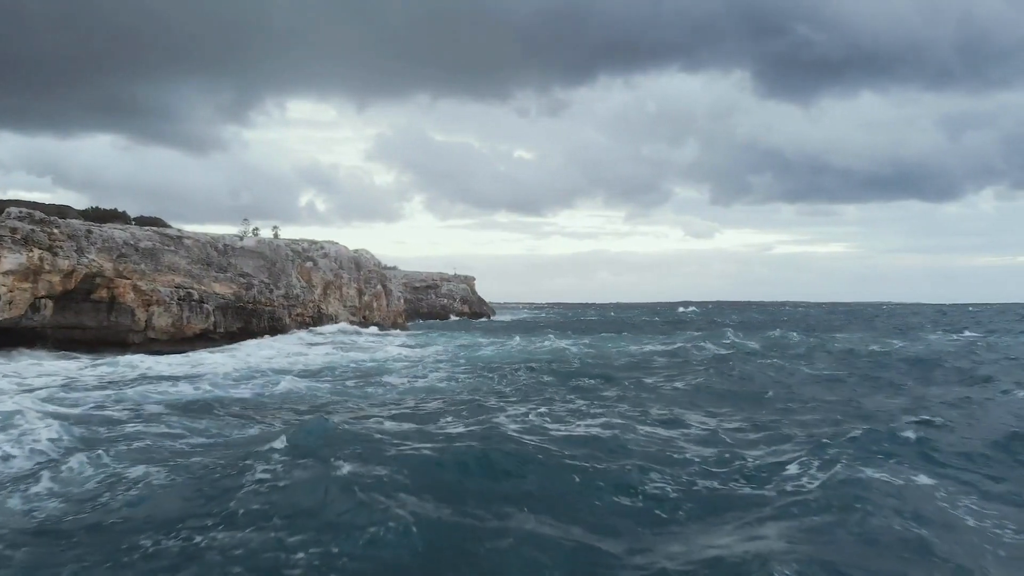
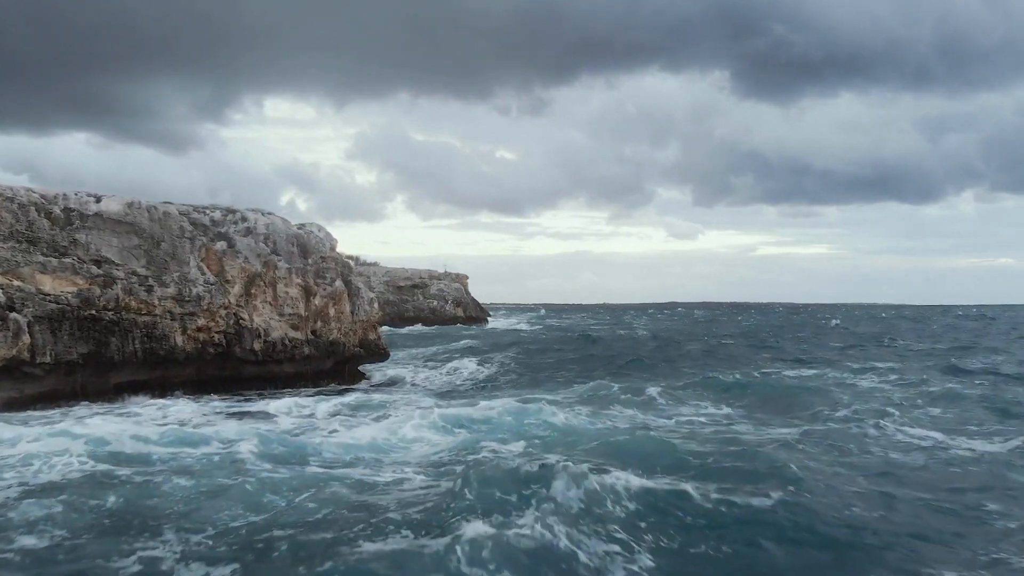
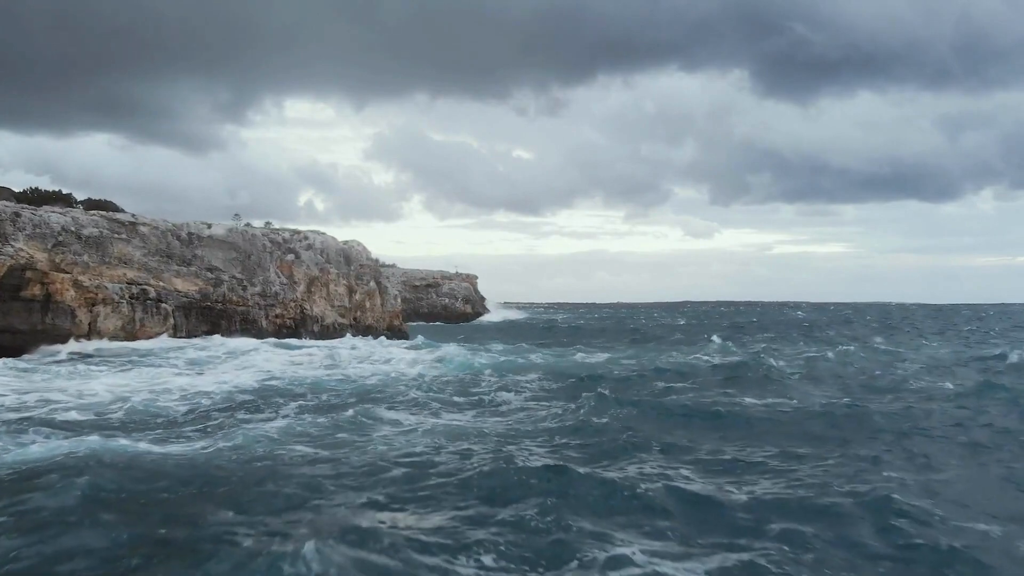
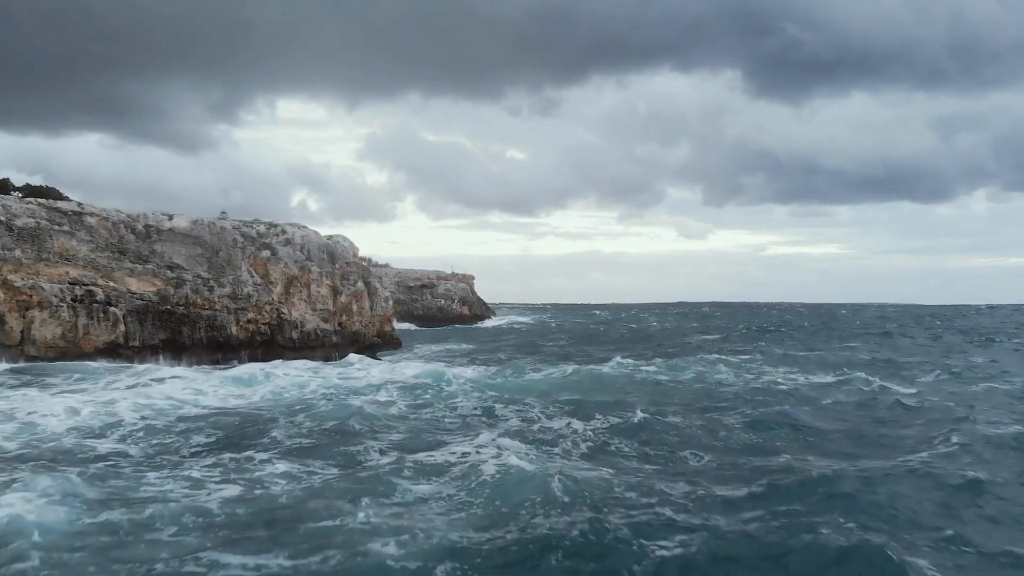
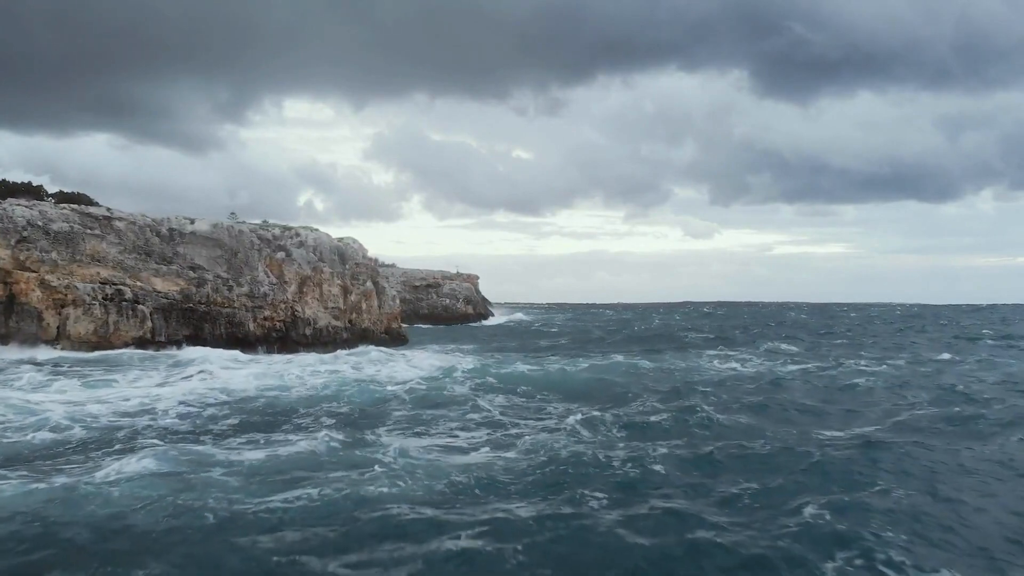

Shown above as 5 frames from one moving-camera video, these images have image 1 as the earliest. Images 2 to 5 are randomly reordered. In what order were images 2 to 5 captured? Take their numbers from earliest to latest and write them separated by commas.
3, 5, 4, 2
